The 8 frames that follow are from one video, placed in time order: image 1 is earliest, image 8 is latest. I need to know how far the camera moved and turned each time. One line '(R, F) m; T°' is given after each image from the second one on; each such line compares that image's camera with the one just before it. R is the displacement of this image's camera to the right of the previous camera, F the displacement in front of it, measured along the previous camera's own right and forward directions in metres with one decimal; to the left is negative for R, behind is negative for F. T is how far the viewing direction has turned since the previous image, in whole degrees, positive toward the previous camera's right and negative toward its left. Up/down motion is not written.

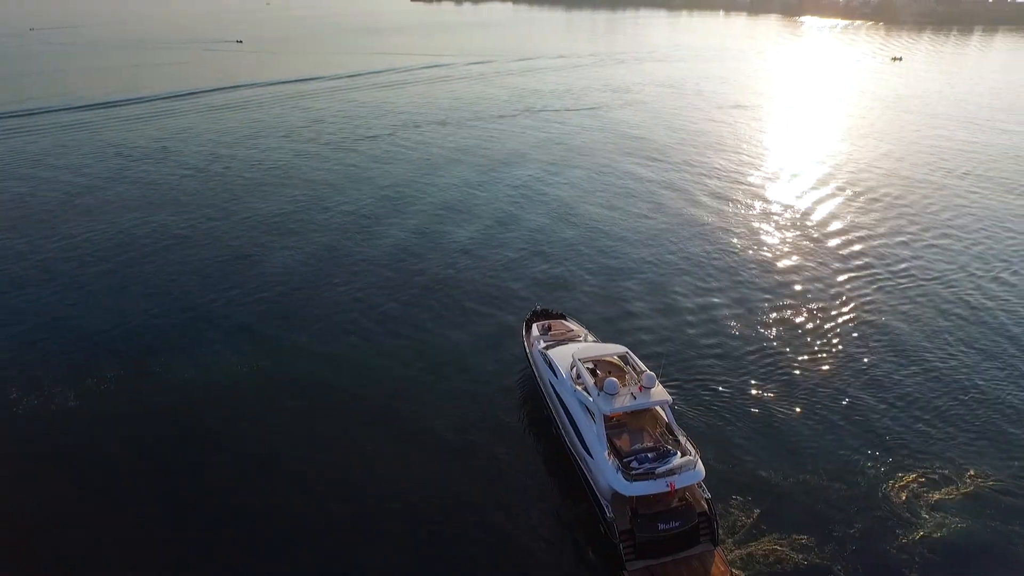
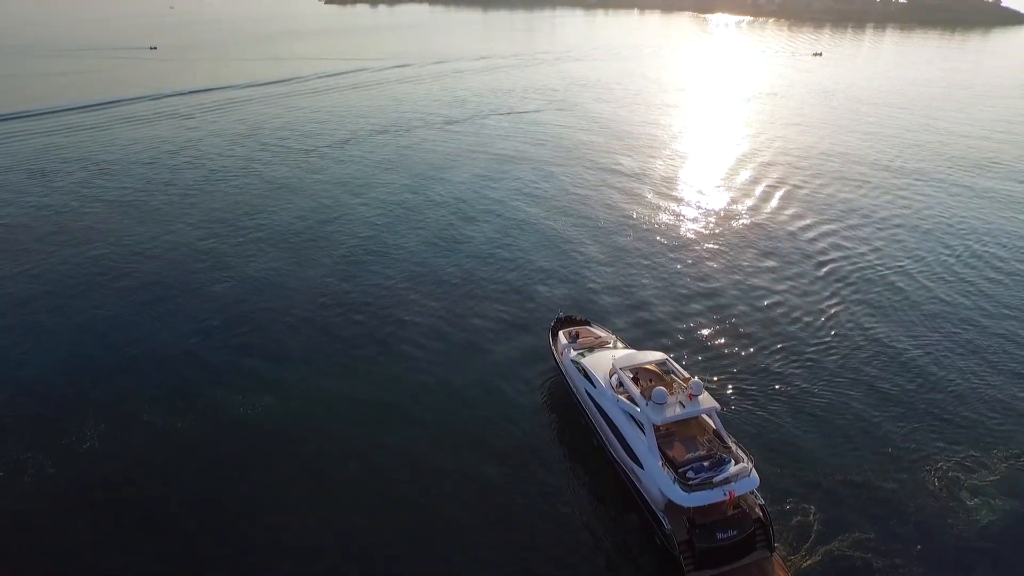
(+2.0, -0.4) m; -6°
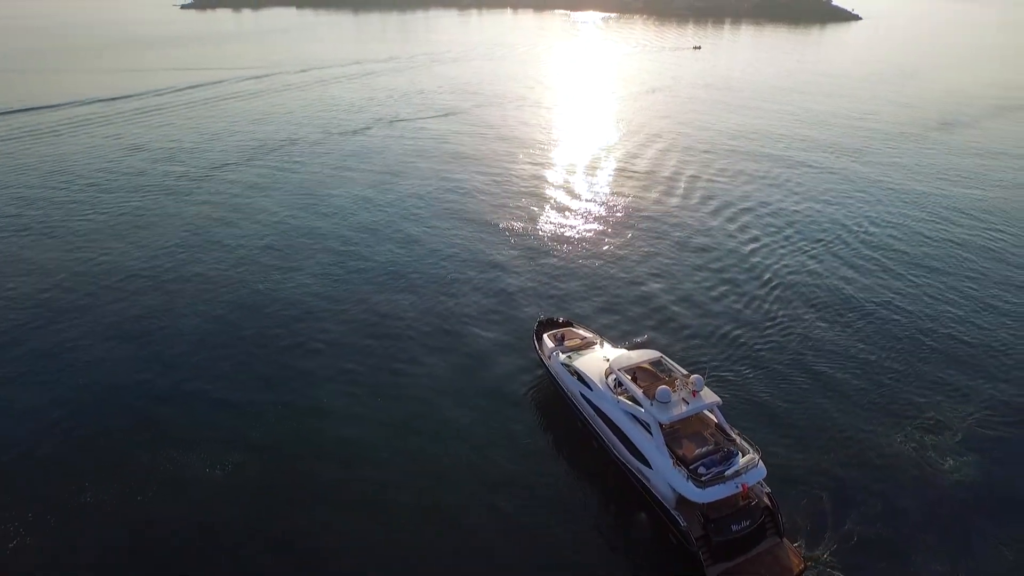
(-3.6, +1.3) m; +9°
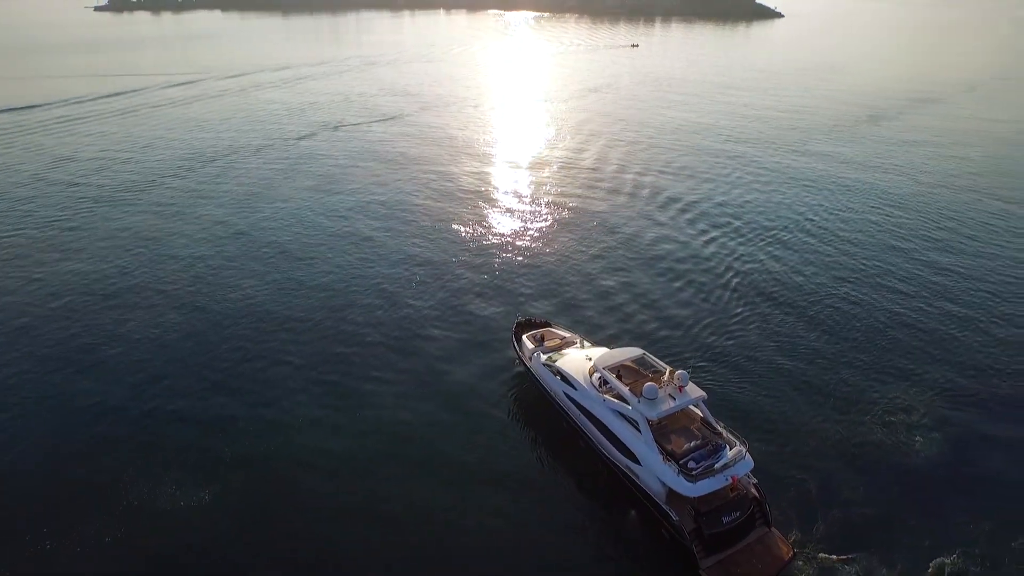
(-1.4, +0.4) m; +5°
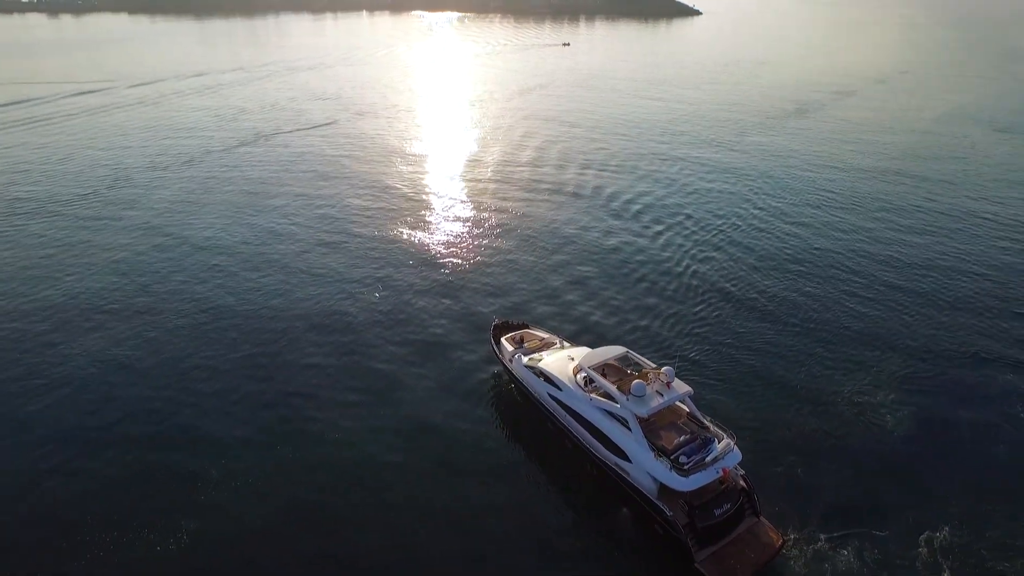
(-1.6, +0.5) m; +5°
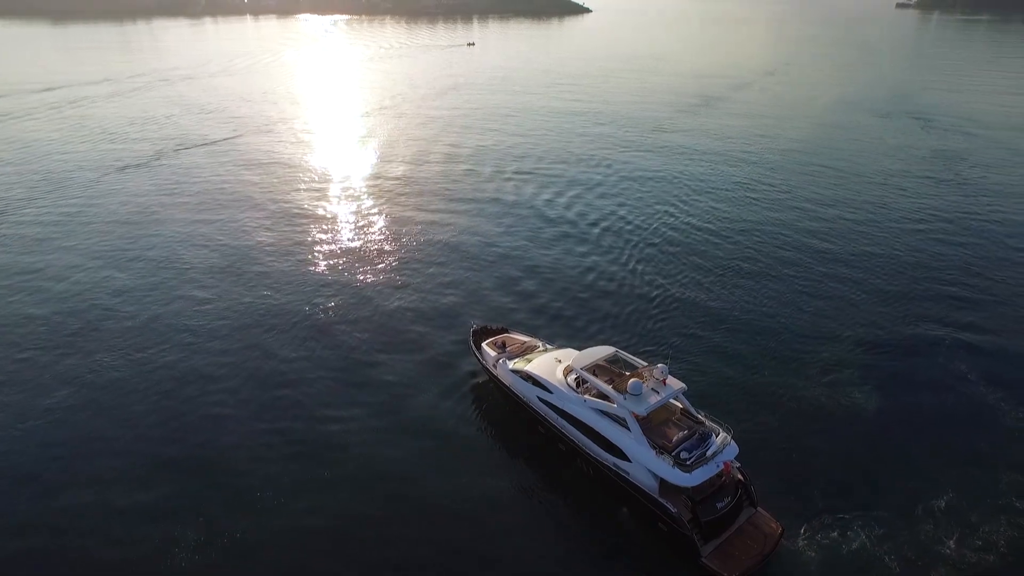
(-2.7, +1.1) m; +8°
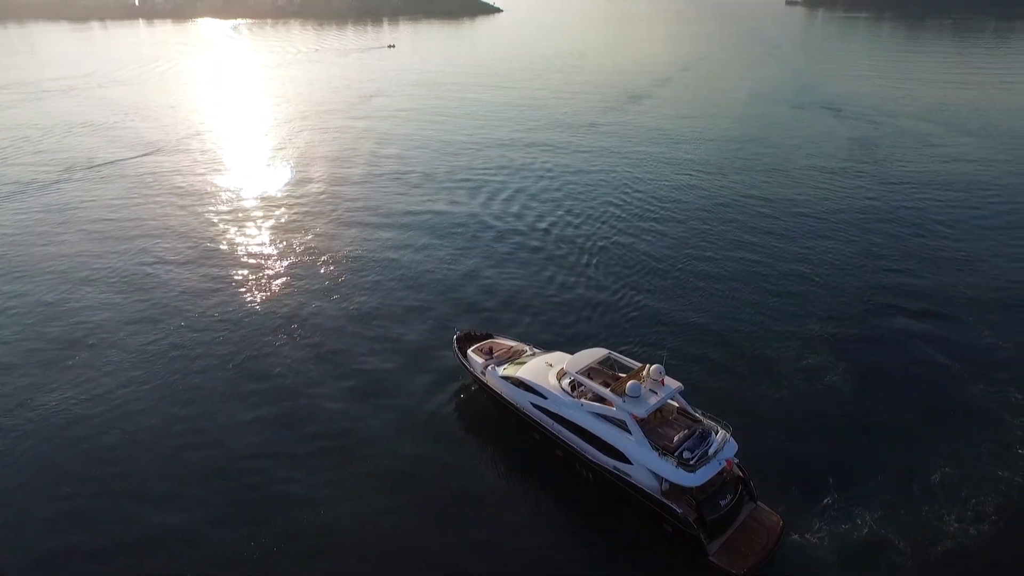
(-2.3, +1.0) m; +6°
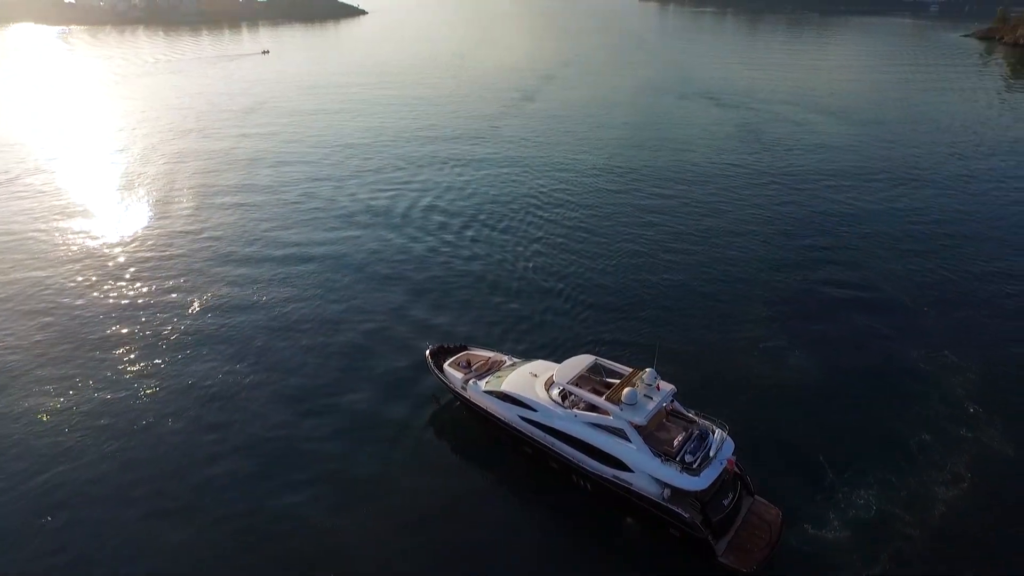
(-3.1, +1.6) m; +9°
